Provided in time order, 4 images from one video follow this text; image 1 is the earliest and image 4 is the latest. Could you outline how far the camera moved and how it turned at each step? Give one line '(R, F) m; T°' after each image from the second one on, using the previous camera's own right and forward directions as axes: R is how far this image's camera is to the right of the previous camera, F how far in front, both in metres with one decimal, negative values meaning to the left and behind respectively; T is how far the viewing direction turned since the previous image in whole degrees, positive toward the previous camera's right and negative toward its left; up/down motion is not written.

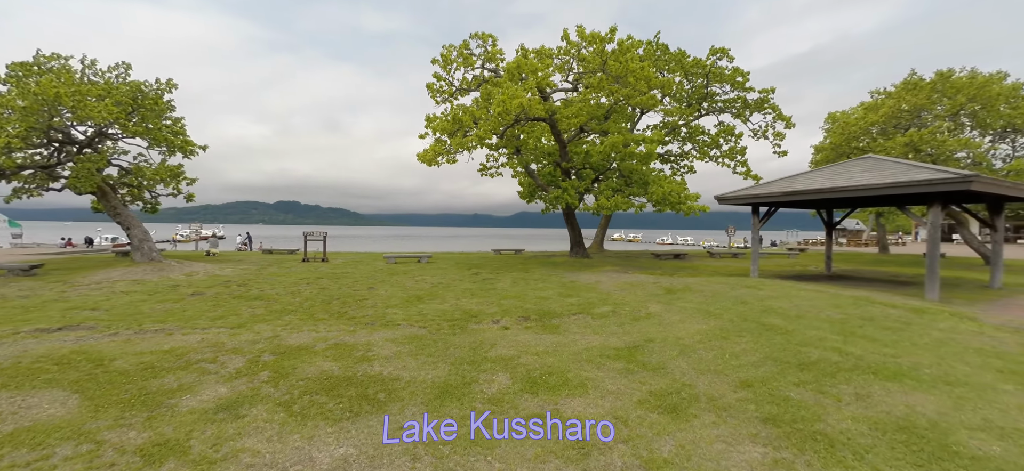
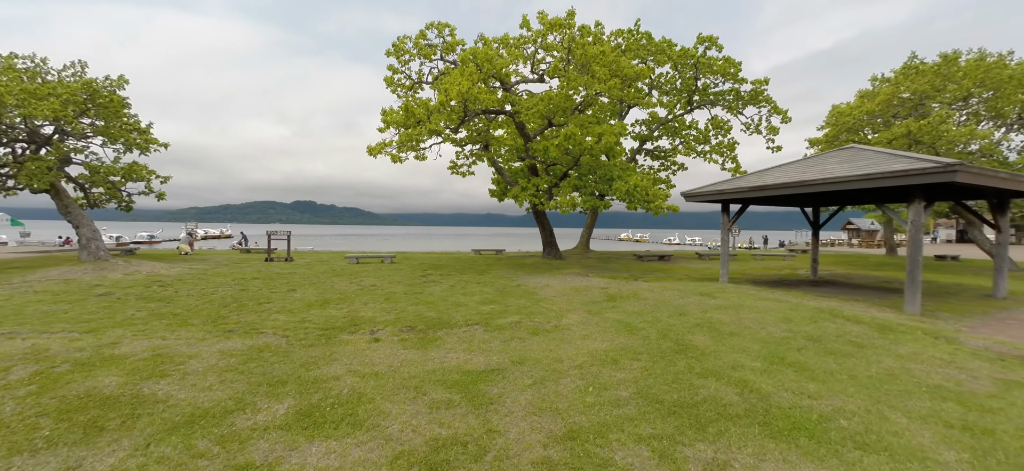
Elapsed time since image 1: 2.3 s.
(+2.7, +1.6) m; -3°
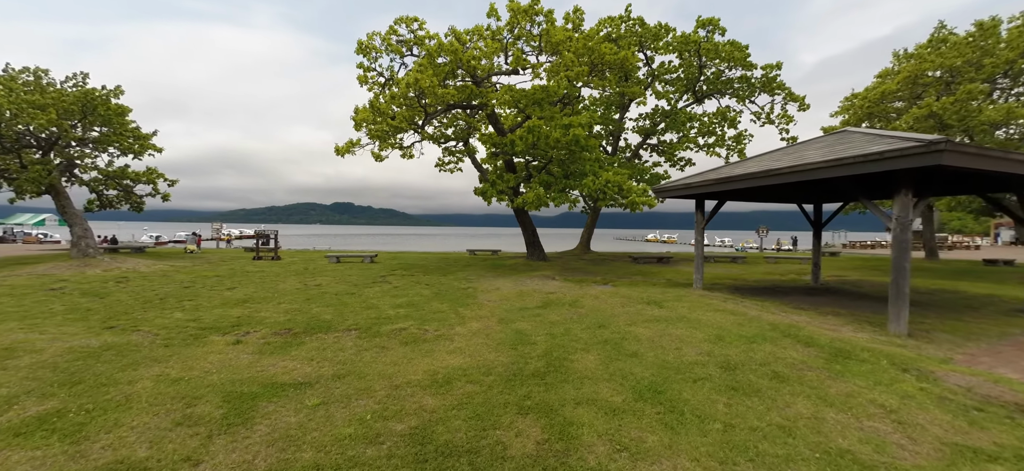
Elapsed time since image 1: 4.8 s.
(+2.8, +1.4) m; -5°
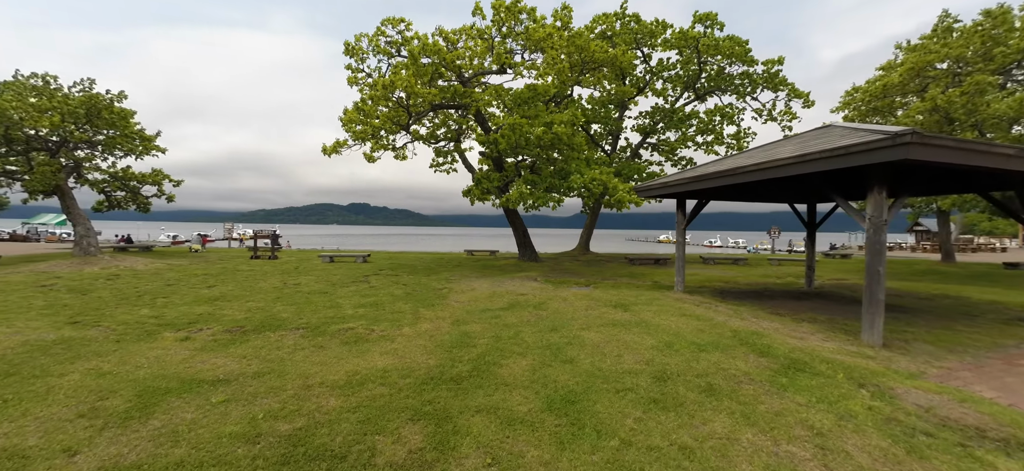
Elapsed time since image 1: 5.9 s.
(+1.2, +0.3) m; -2°
